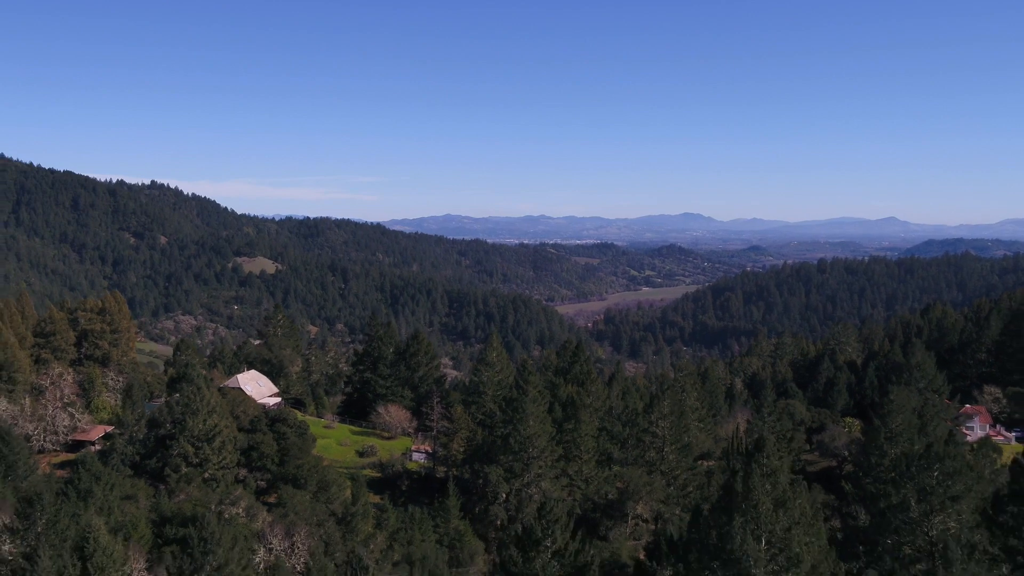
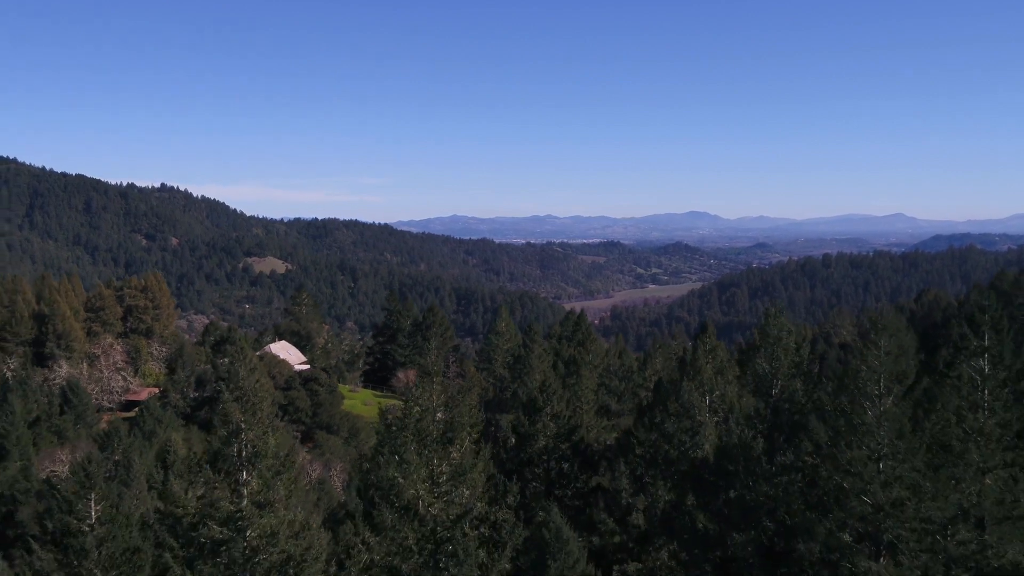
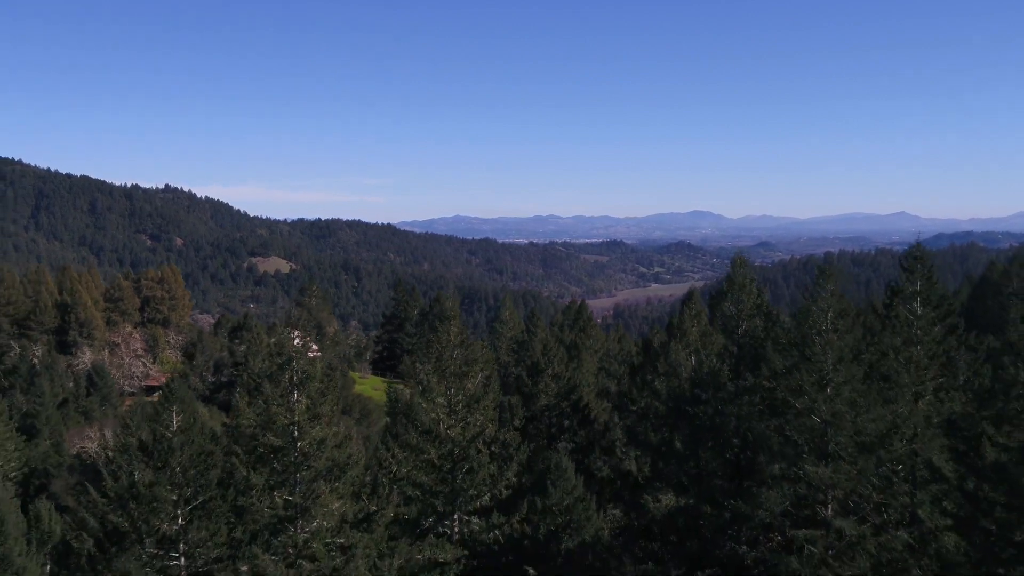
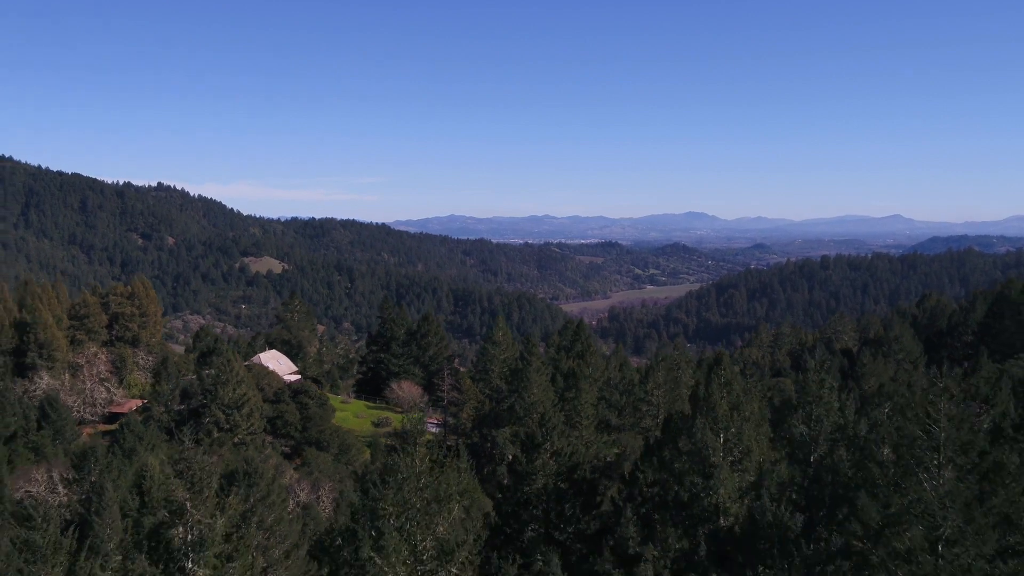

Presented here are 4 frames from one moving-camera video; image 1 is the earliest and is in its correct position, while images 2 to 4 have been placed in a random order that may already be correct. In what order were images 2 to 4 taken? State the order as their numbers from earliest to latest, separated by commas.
4, 2, 3
